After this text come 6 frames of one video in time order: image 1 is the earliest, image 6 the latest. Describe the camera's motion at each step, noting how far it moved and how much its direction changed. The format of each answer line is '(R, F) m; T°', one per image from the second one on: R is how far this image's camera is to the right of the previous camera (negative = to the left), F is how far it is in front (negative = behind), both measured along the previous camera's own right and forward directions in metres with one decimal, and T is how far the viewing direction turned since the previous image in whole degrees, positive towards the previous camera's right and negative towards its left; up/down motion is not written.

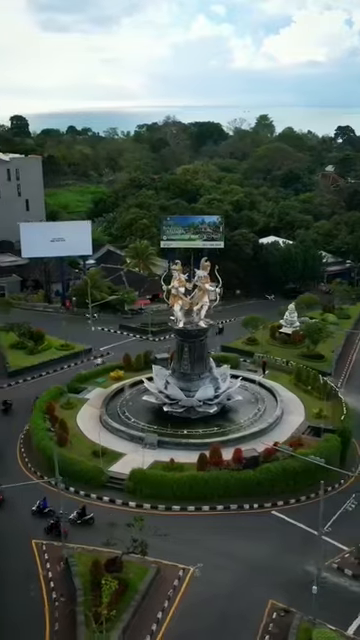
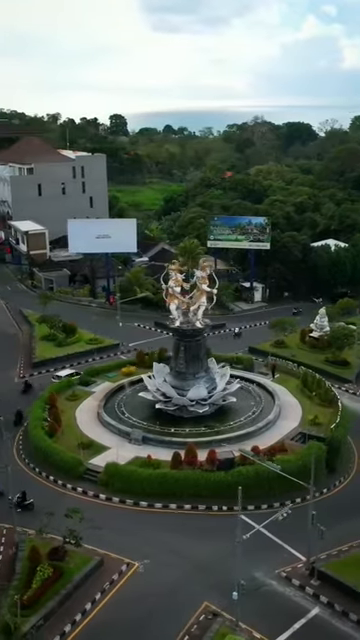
(+5.4, +0.2) m; -8°
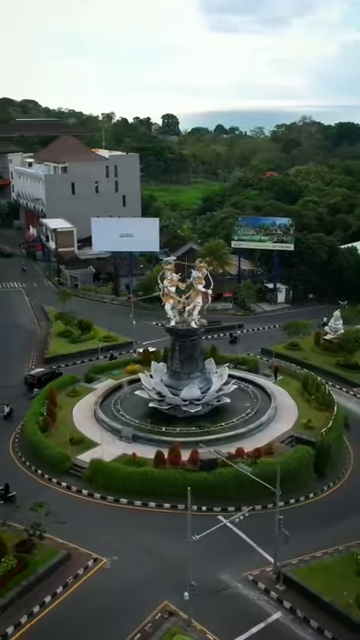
(+3.1, +0.1) m; -4°
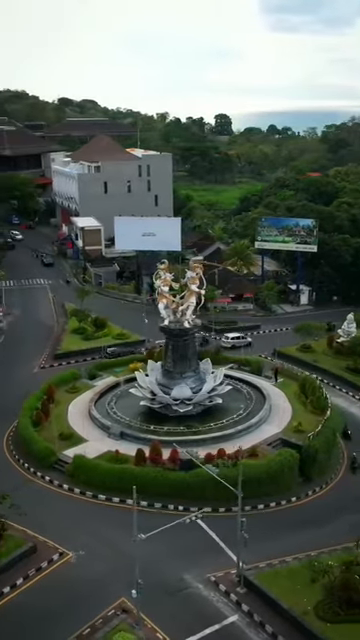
(+3.3, +0.1) m; -4°
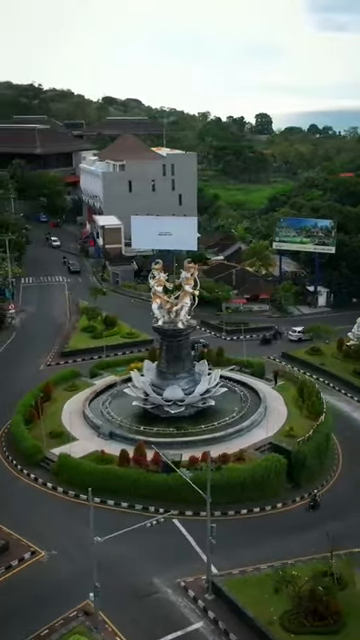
(+2.5, +0.4) m; -3°
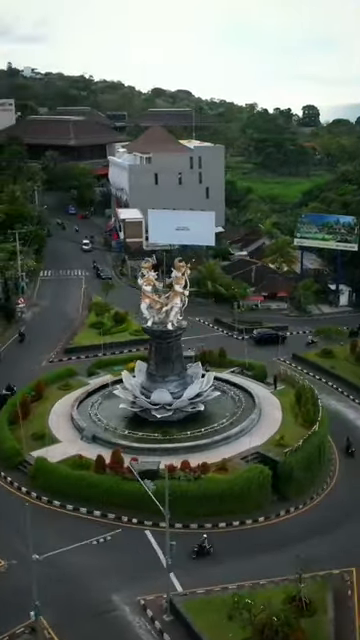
(+2.9, +1.6) m; -4°
